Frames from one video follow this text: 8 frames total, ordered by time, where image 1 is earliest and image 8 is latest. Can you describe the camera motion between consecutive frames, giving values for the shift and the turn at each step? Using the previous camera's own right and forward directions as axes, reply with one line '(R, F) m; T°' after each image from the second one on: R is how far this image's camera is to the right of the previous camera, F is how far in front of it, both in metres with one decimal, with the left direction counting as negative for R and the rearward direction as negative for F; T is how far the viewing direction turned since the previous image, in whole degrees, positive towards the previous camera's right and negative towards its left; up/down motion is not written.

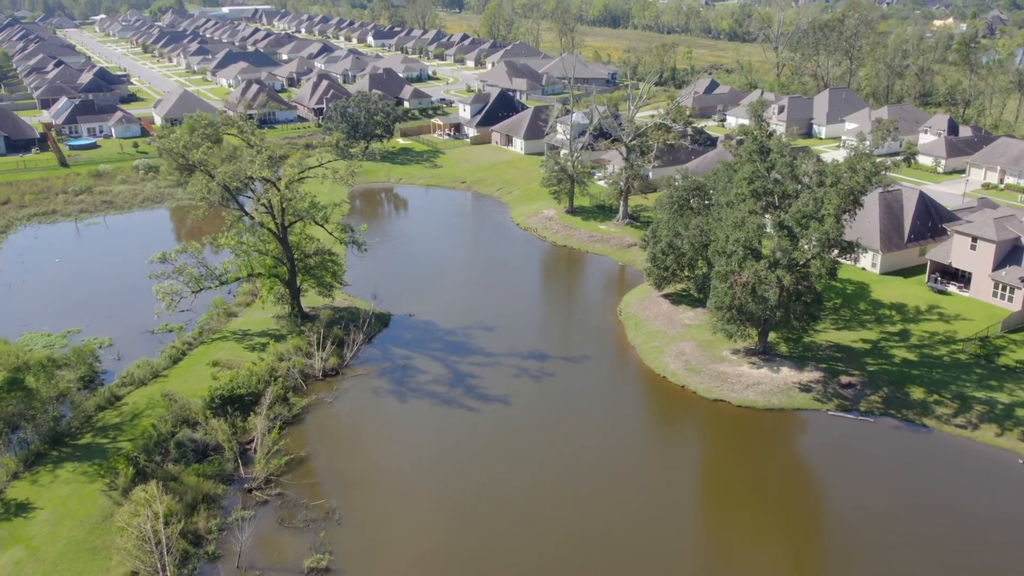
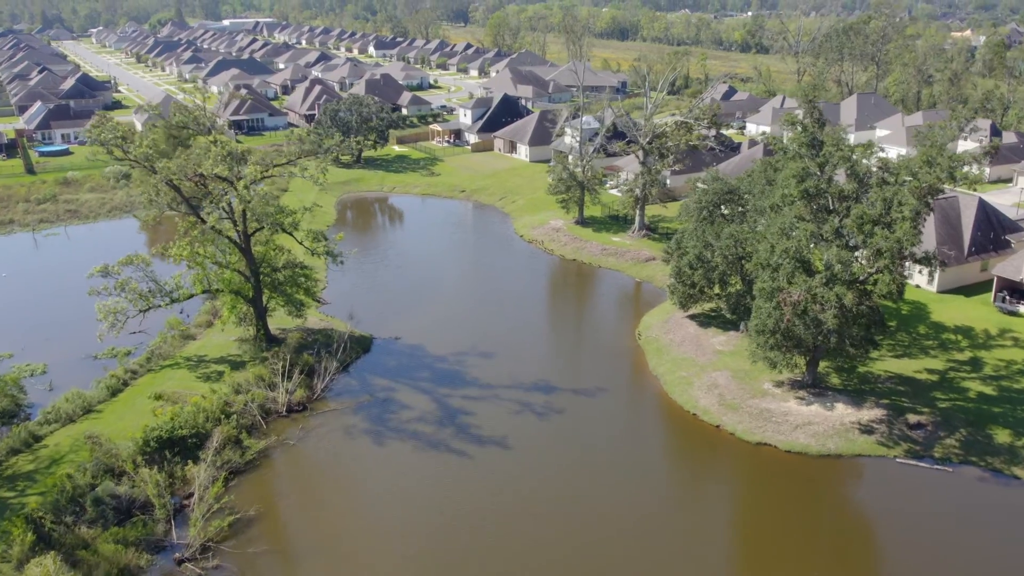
(+0.2, +6.8) m; 0°
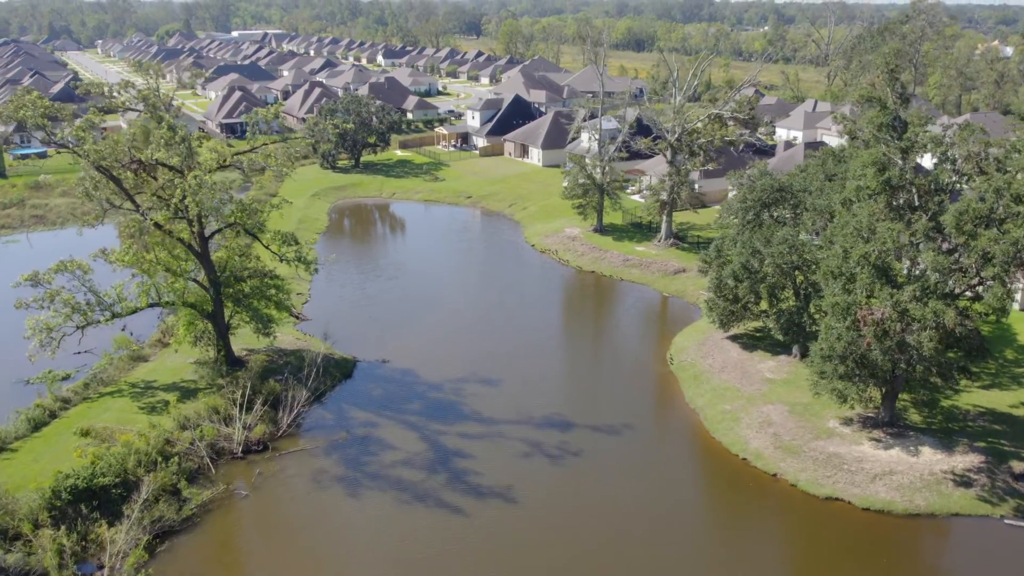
(+0.1, +6.5) m; -1°
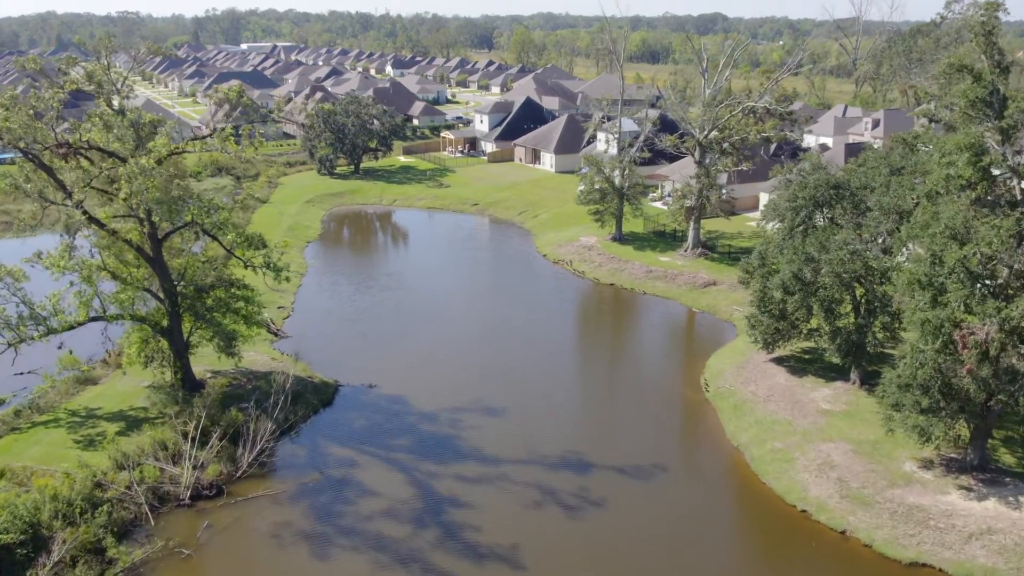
(+0.1, +5.1) m; -1°
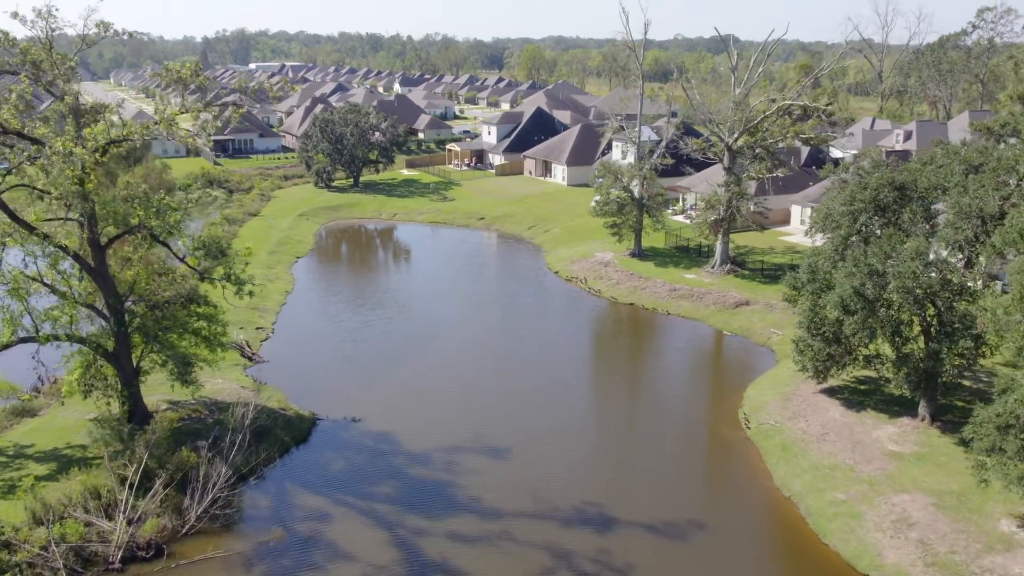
(+0.1, +4.4) m; -1°
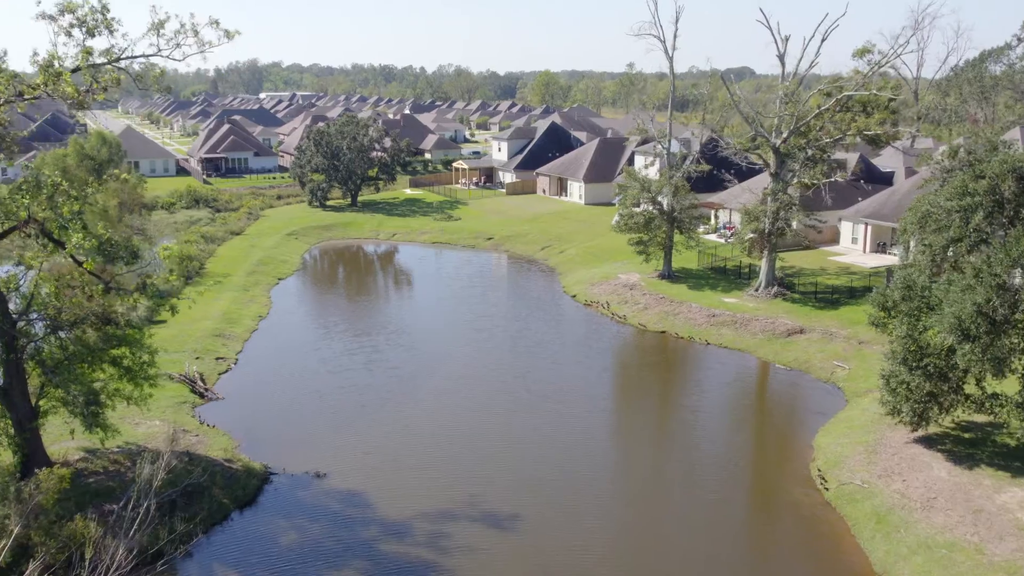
(+0.1, +5.7) m; -1°
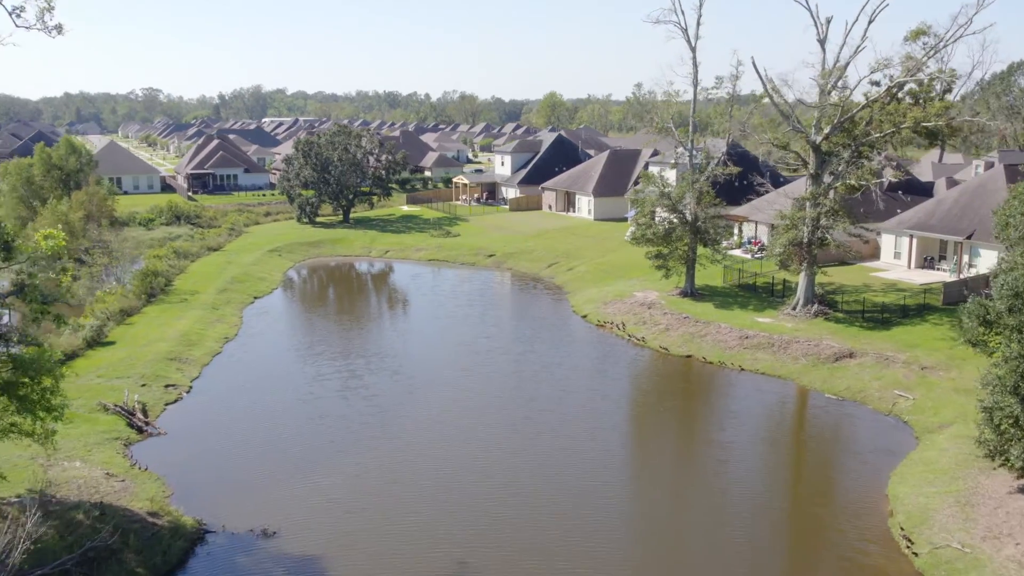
(+0.1, +4.3) m; 0°
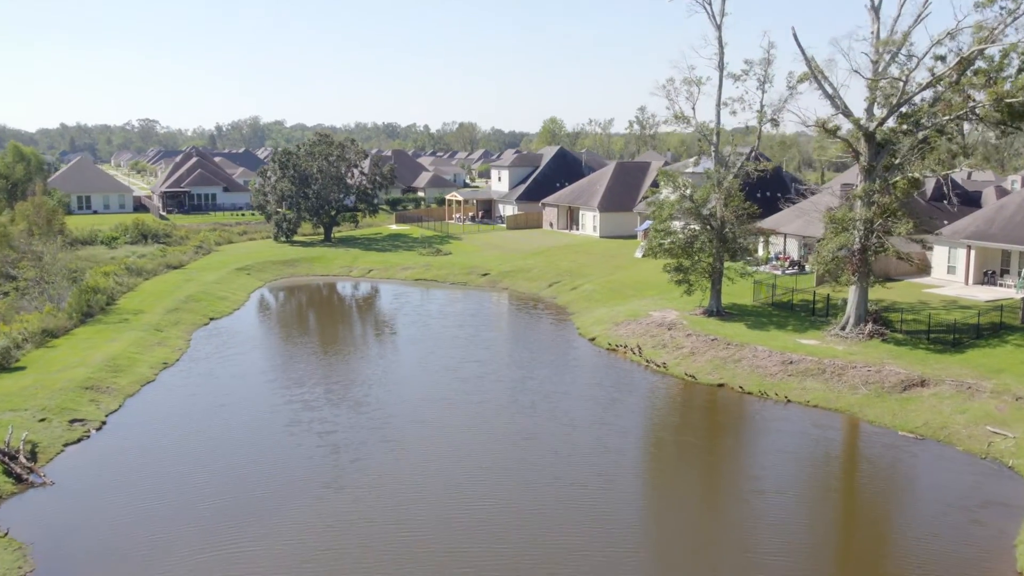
(+0.1, +4.9) m; 0°
